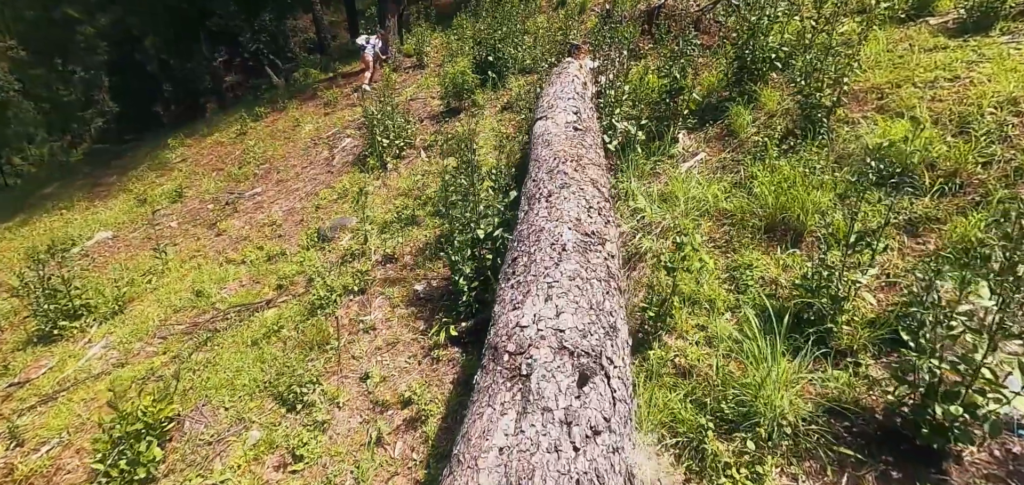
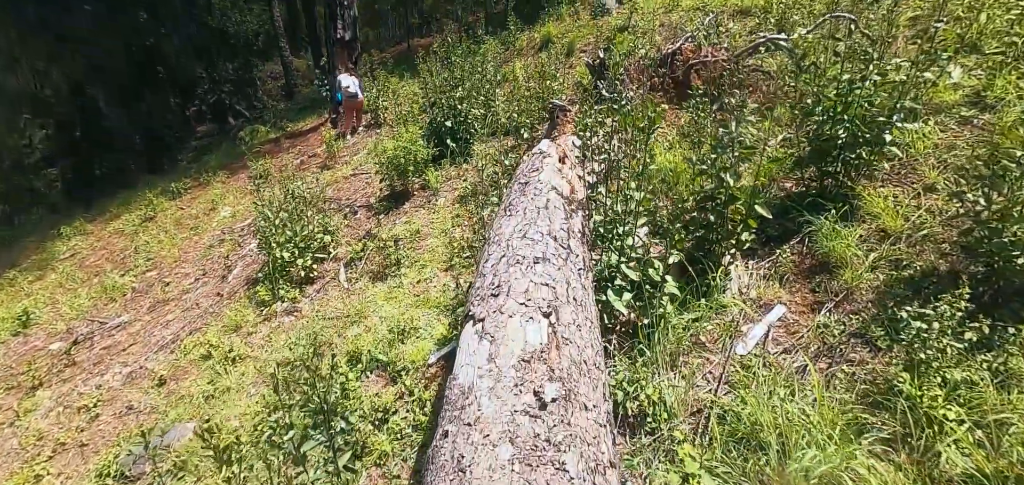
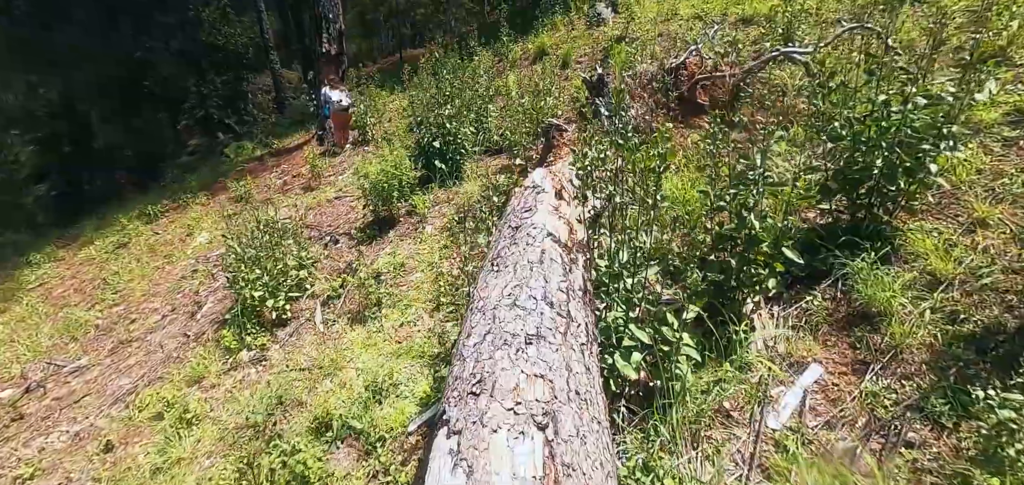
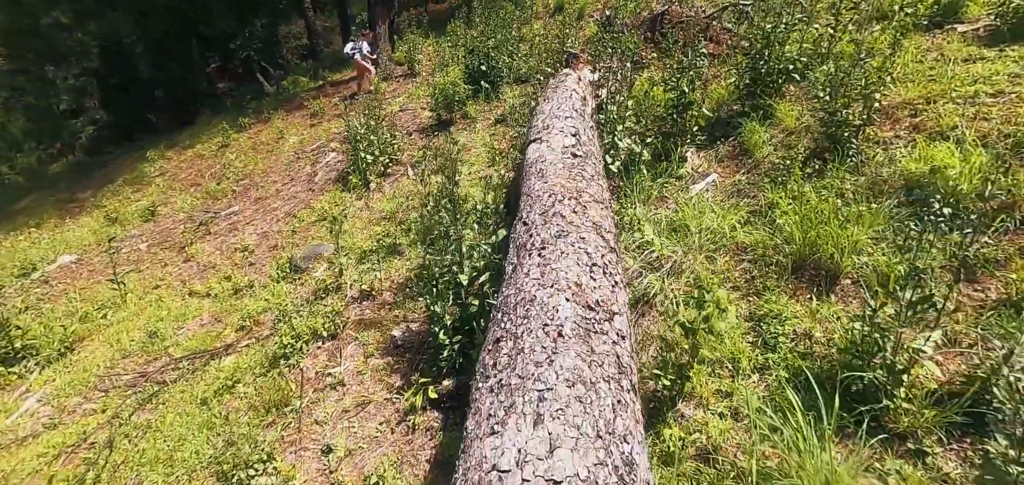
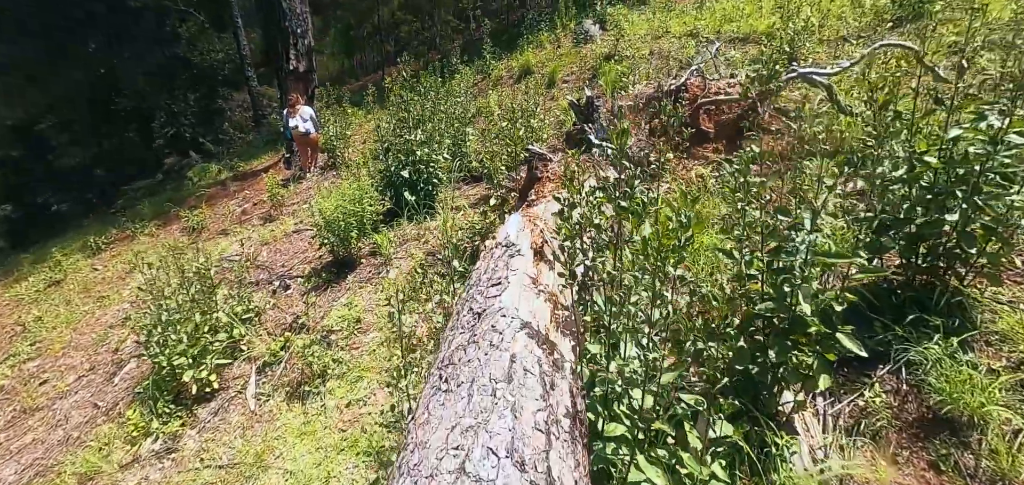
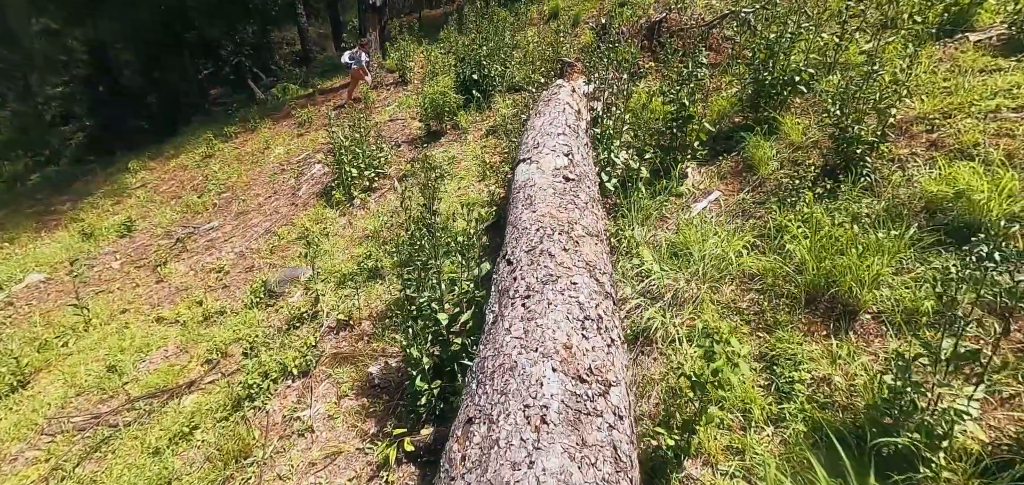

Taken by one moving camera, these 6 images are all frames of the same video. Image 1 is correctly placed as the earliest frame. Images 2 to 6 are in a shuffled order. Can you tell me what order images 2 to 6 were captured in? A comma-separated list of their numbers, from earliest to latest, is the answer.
4, 6, 2, 3, 5
